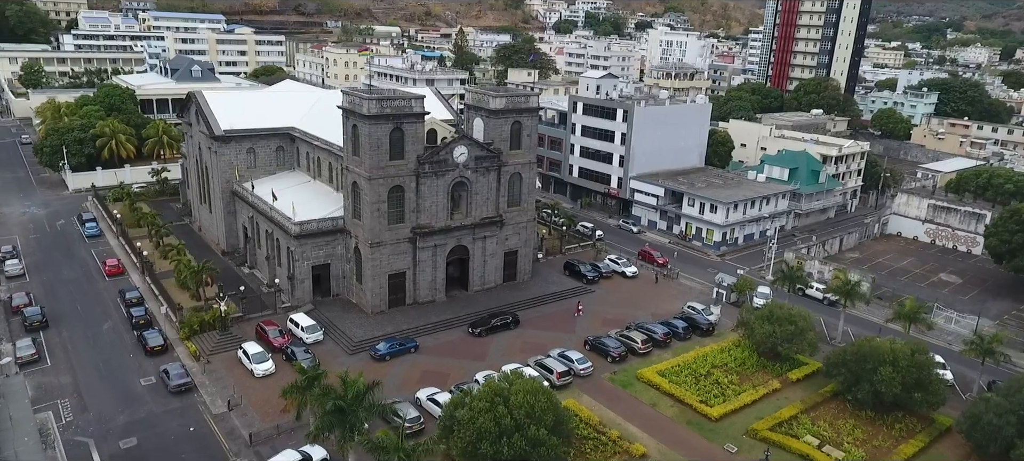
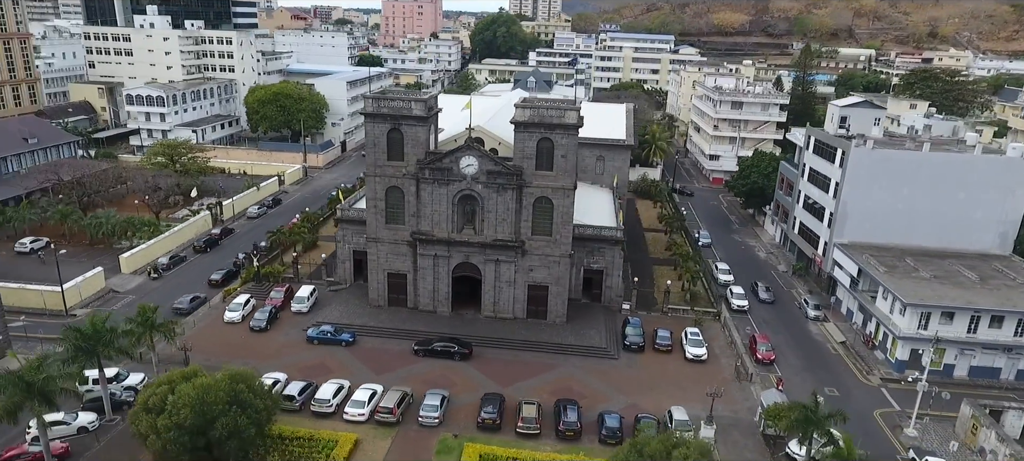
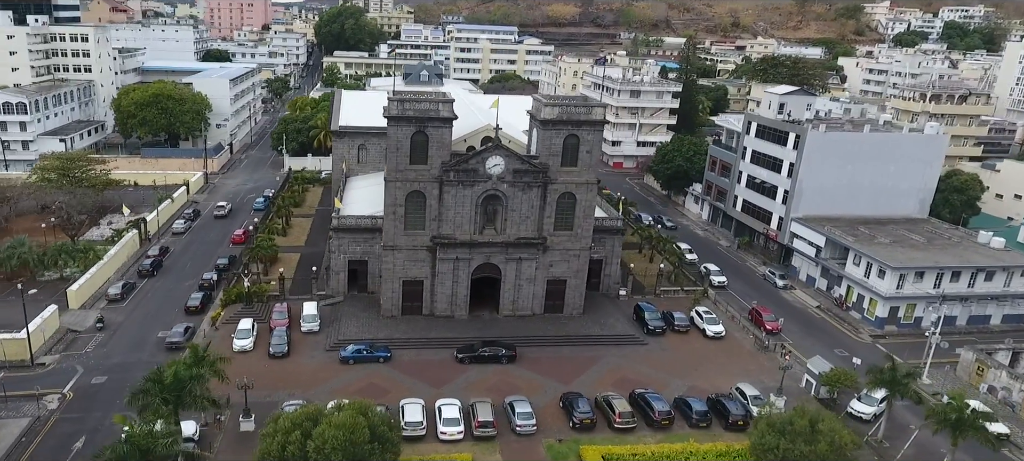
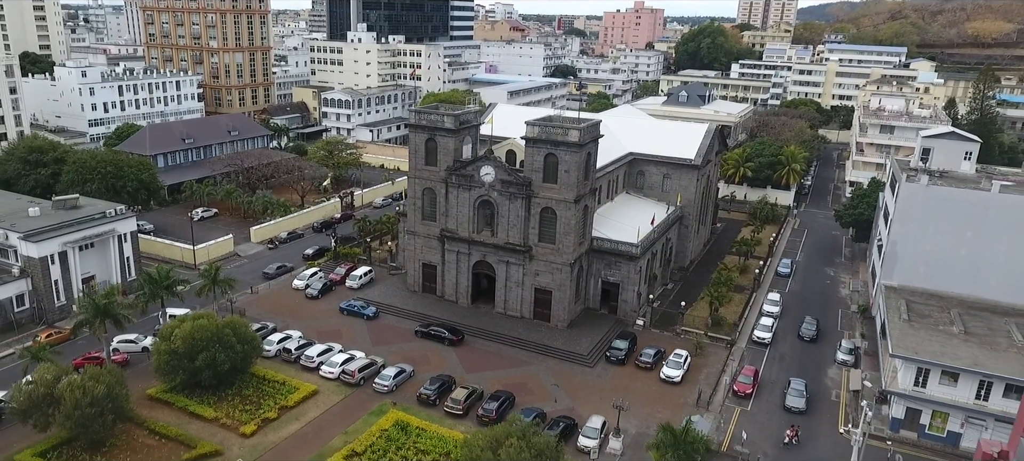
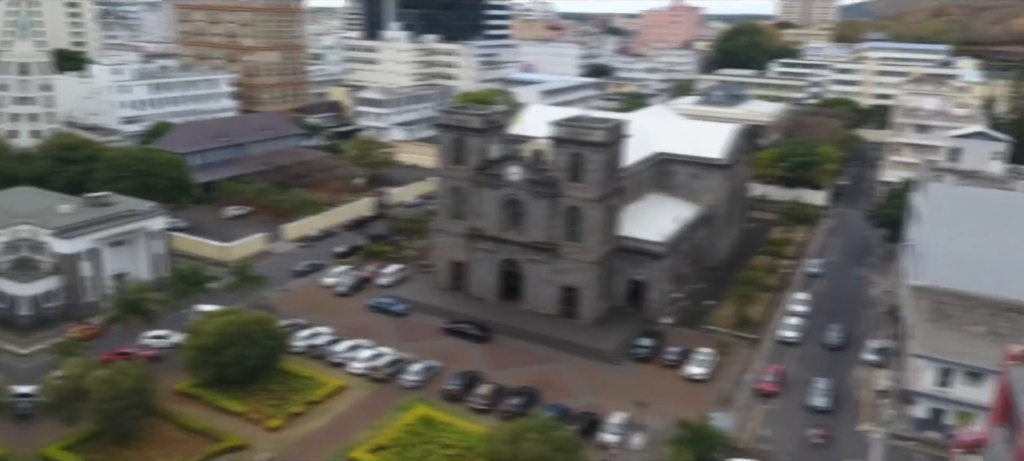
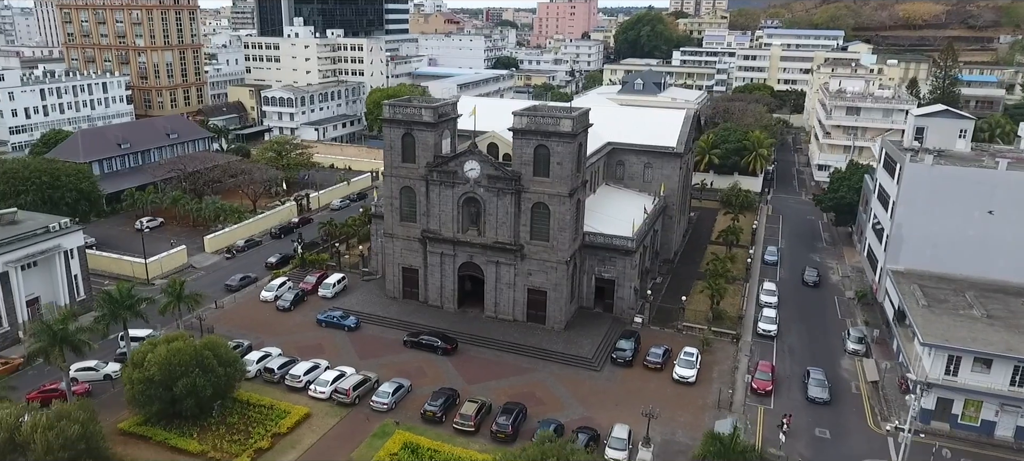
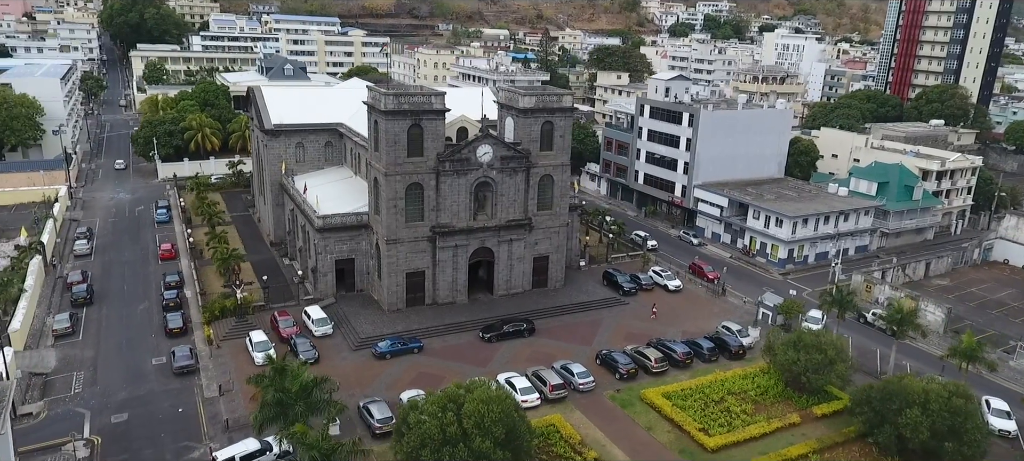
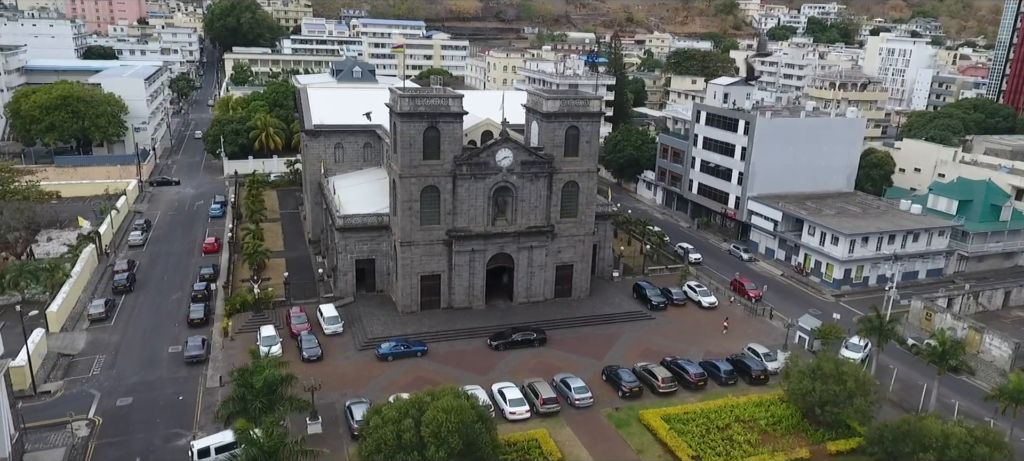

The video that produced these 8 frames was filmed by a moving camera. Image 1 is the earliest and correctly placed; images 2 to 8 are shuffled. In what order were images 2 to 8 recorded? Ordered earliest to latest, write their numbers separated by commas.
7, 8, 3, 2, 6, 4, 5
